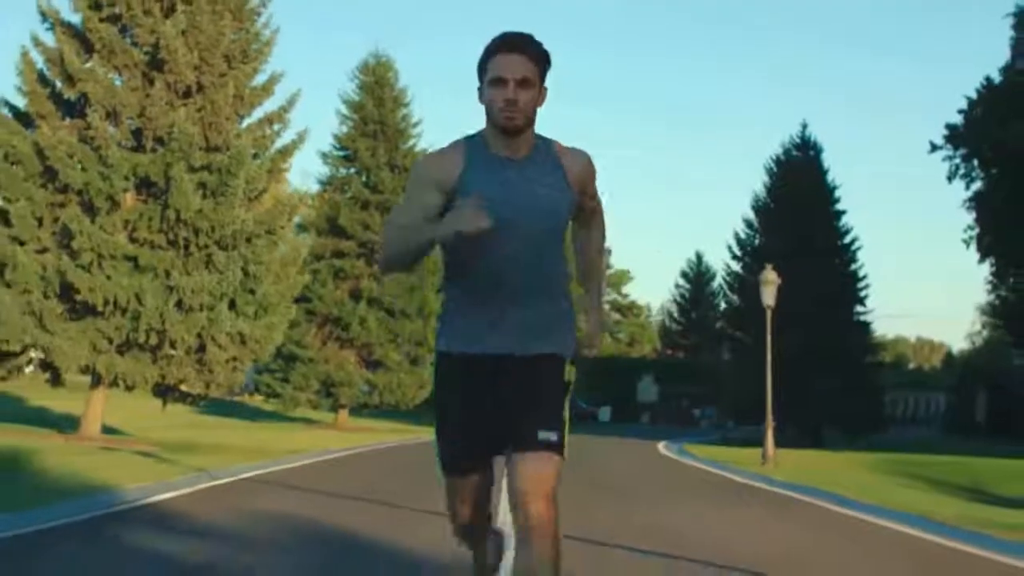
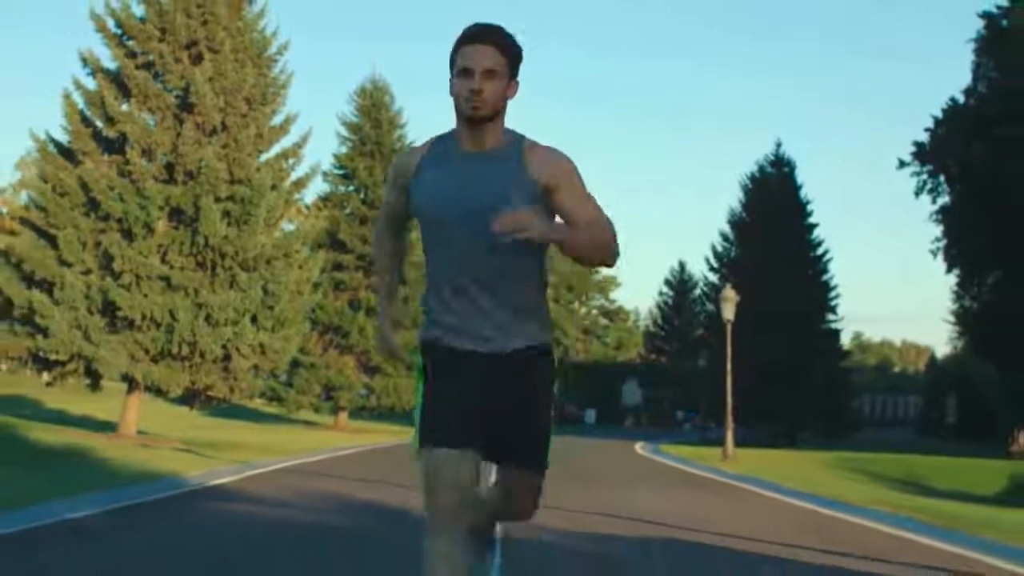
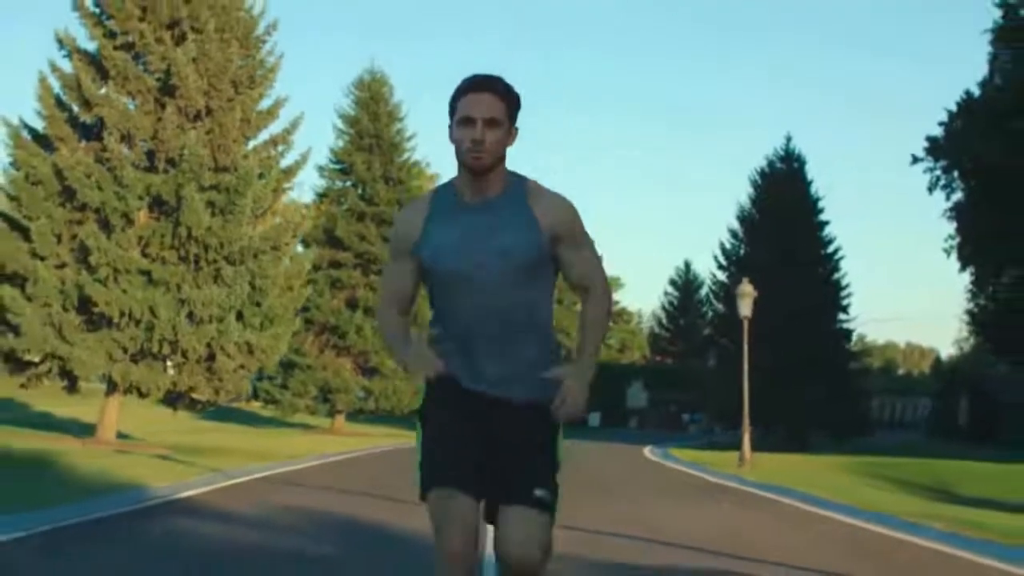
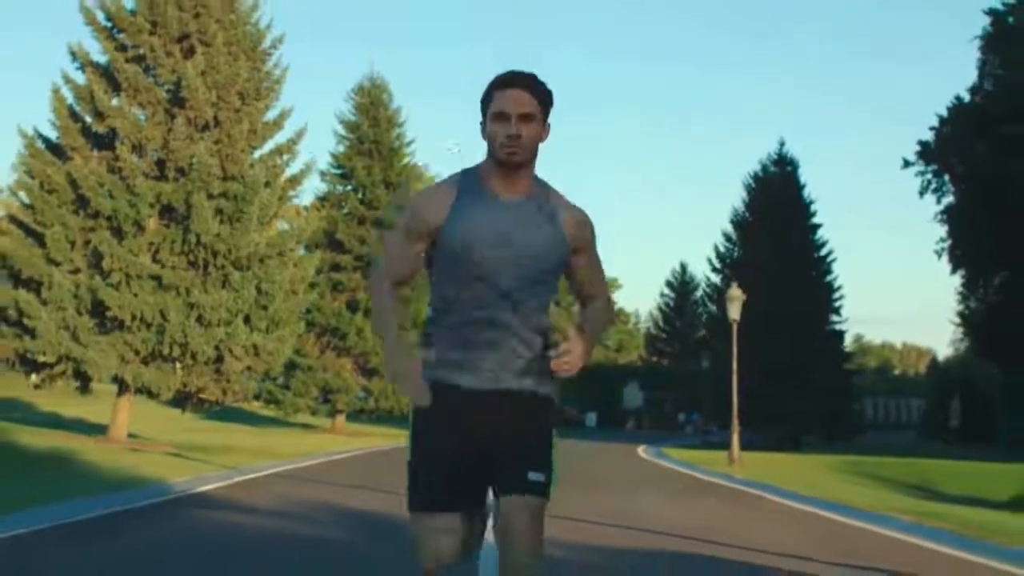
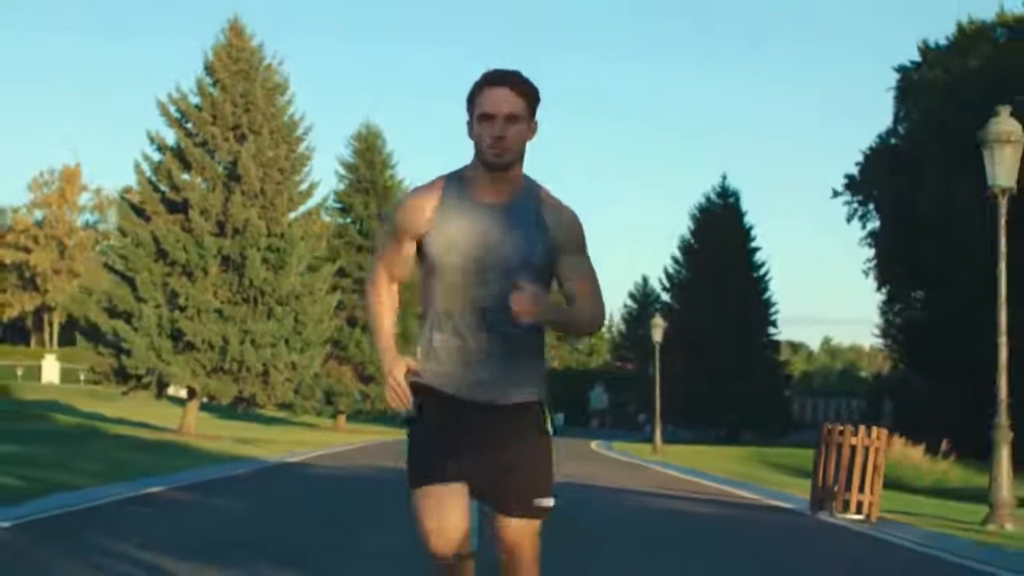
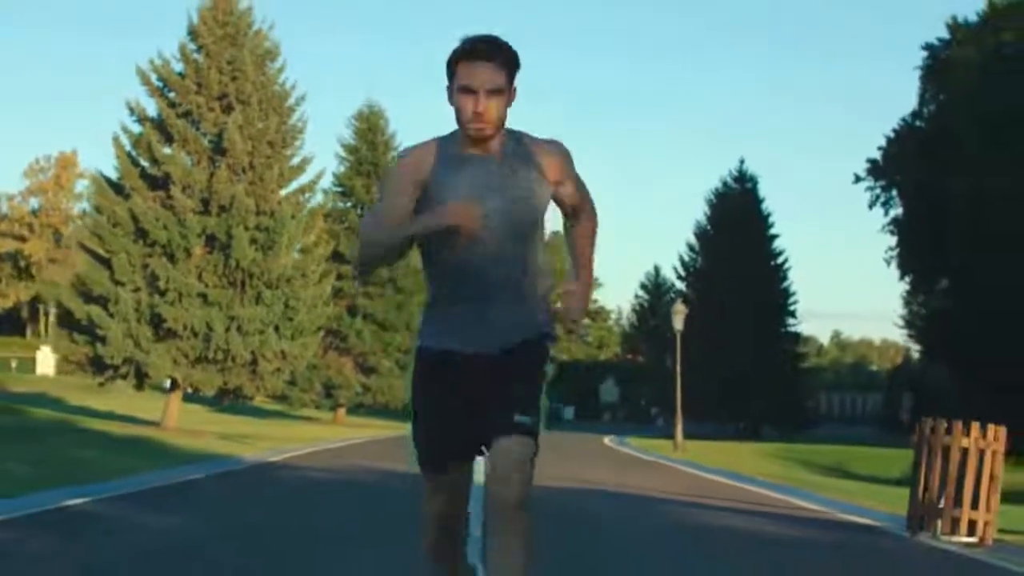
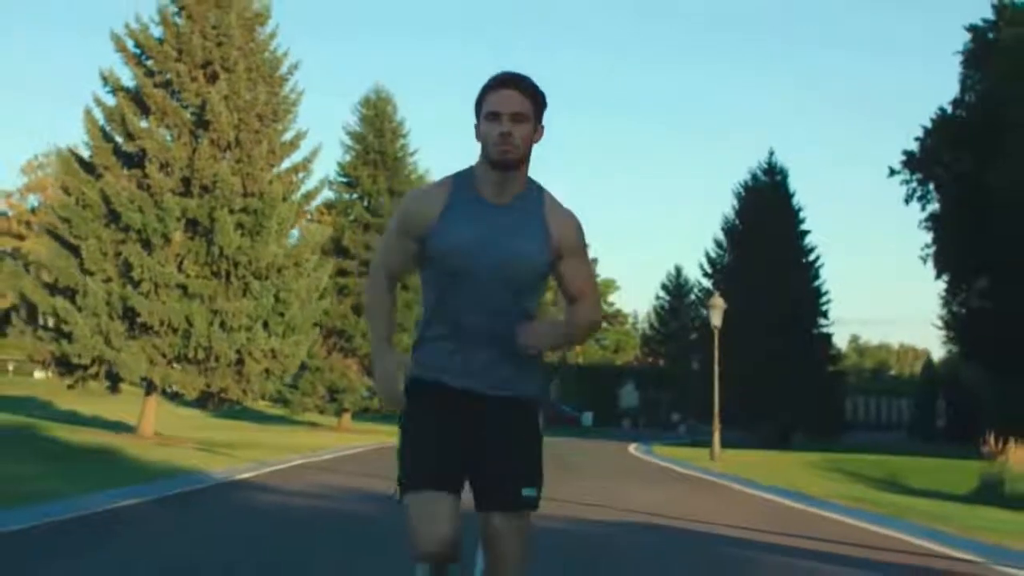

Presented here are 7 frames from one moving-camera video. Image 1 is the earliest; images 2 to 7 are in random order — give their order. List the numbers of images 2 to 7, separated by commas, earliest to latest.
3, 4, 2, 7, 6, 5
